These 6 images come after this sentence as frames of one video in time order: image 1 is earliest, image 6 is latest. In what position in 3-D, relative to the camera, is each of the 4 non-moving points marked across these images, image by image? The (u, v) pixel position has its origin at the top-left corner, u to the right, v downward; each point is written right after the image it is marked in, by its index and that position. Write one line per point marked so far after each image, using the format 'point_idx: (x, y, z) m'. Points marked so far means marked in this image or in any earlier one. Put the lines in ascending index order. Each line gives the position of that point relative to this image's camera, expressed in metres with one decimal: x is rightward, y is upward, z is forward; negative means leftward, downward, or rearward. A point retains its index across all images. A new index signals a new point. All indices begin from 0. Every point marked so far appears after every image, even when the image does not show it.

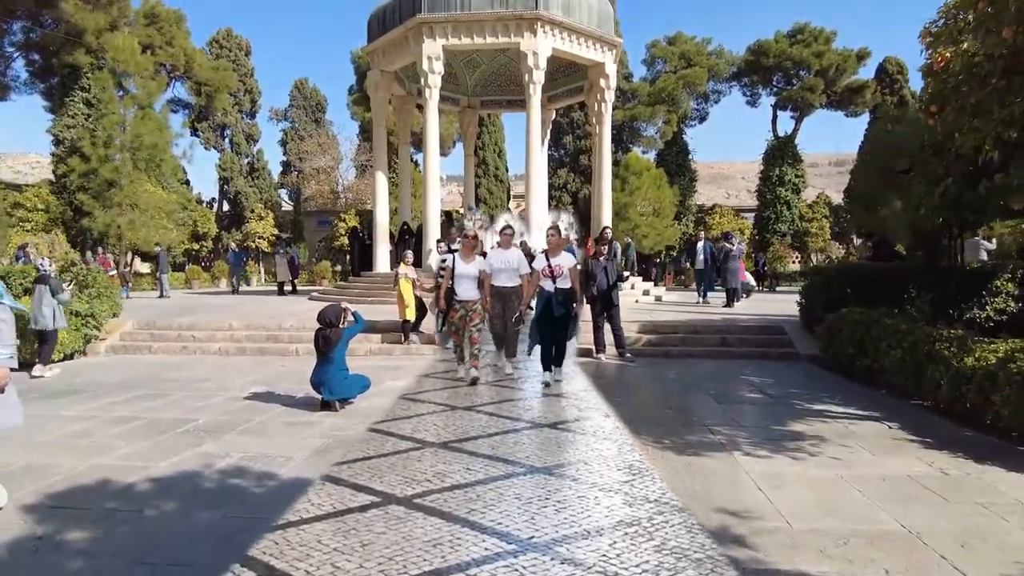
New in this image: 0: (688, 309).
0: (+3.1, -0.4, +12.7) m
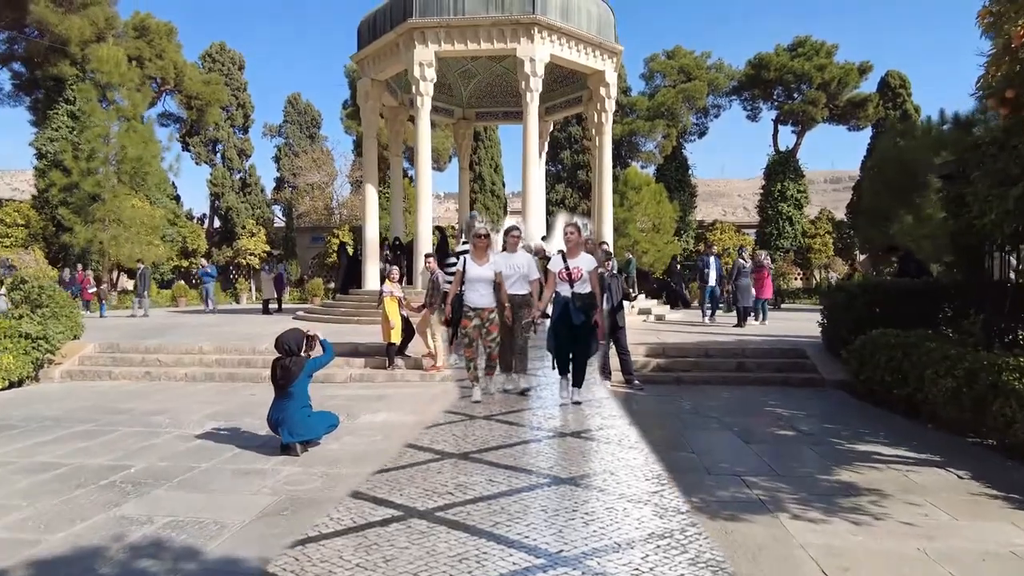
0: (+3.0, -0.7, +11.8) m
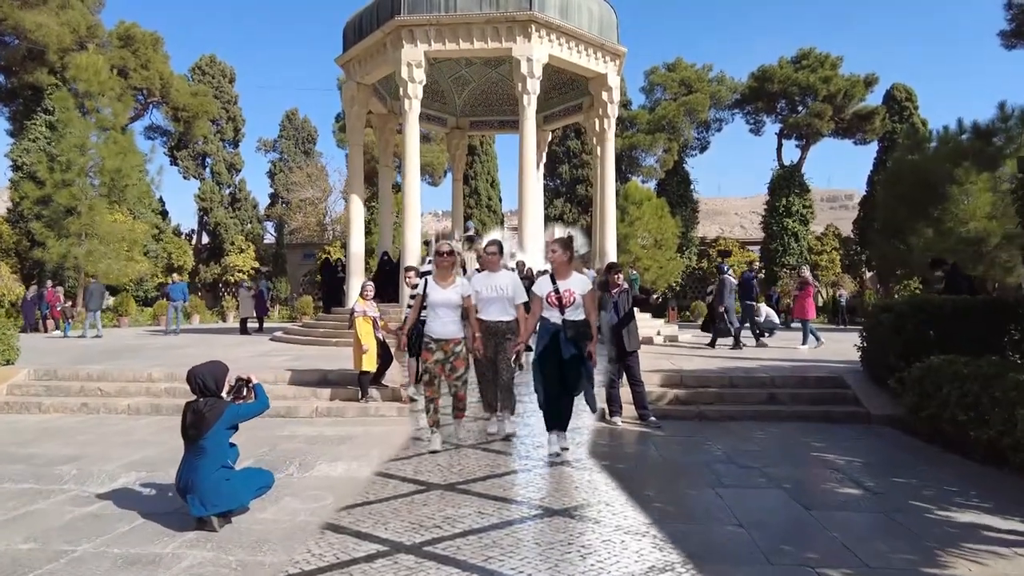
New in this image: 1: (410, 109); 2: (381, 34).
0: (+2.9, -0.9, +10.5) m
1: (-2.0, +3.6, +14.9) m
2: (-2.7, +5.2, +15.3) m
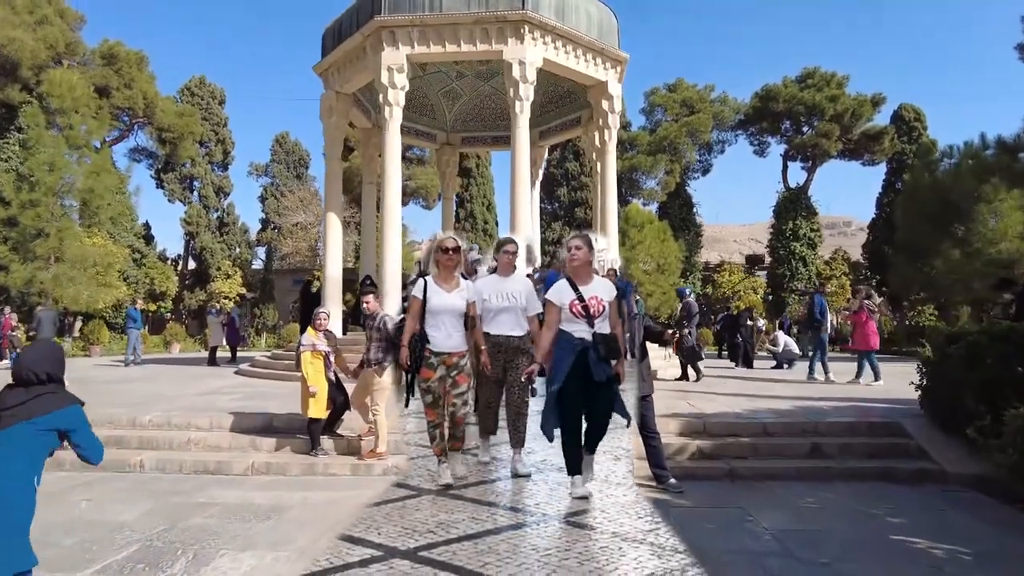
0: (+2.8, -1.2, +9.0) m
1: (-2.2, +3.1, +13.5) m
2: (-2.9, +4.7, +14.0) m
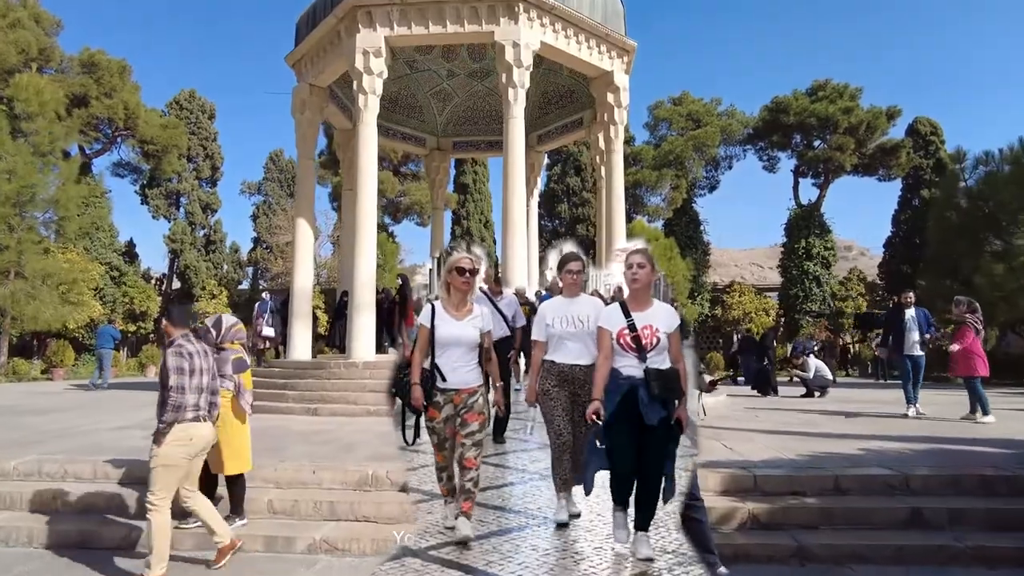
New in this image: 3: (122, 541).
0: (+2.6, -1.3, +7.2) m
1: (-2.3, +2.8, +11.9) m
2: (-3.0, +4.5, +12.4) m
3: (-2.4, -1.5, +4.6) m
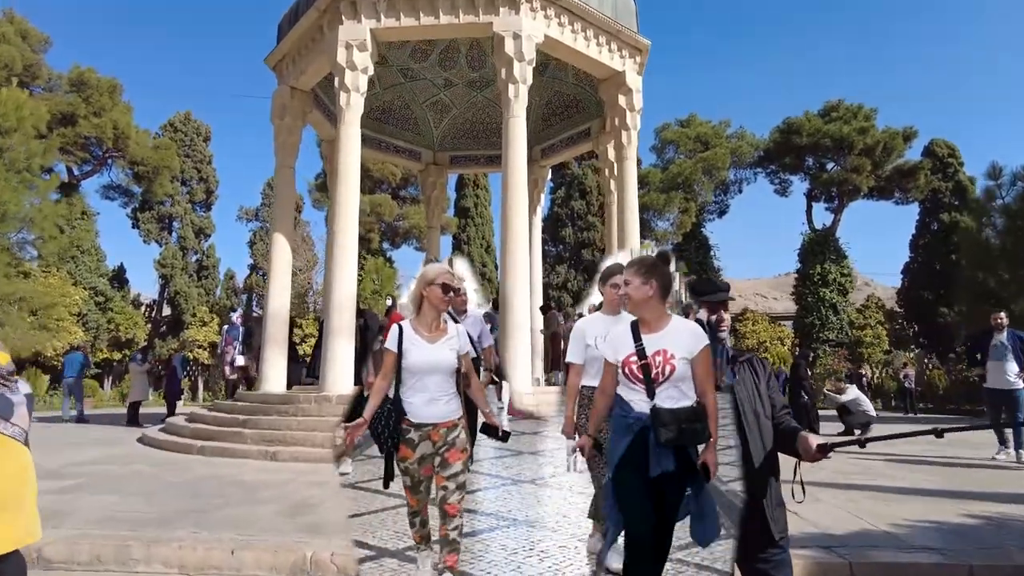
0: (+2.6, -1.5, +5.7) m
1: (-2.3, +2.5, +10.6) m
2: (-3.0, +4.2, +11.2) m
3: (-2.4, -1.6, +3.1) m
